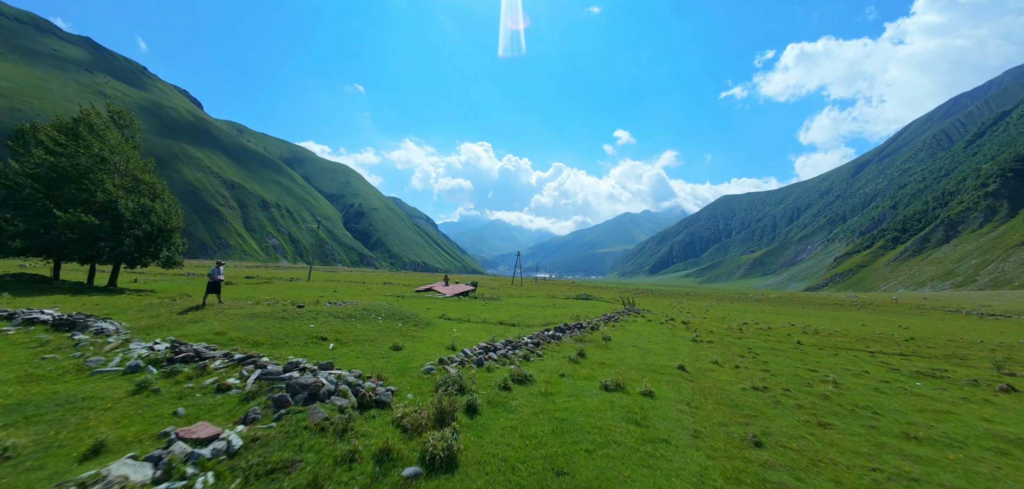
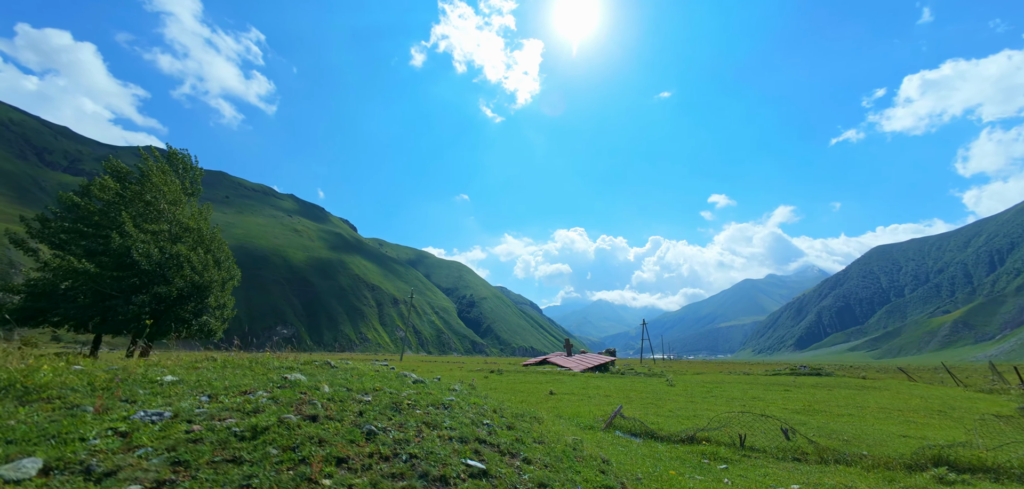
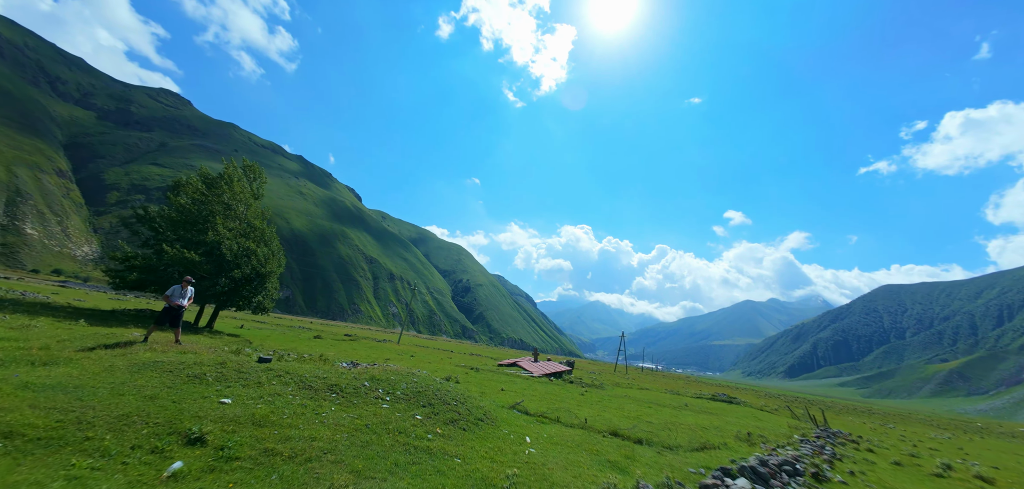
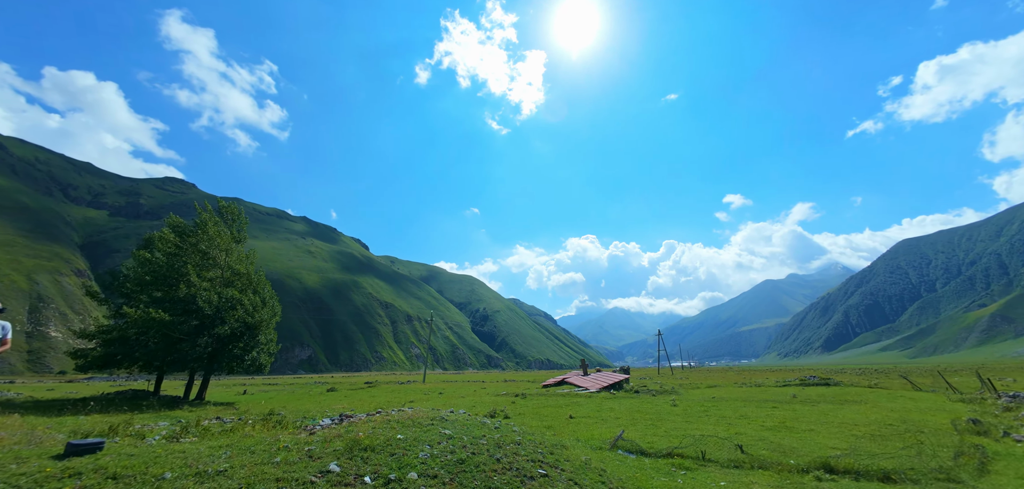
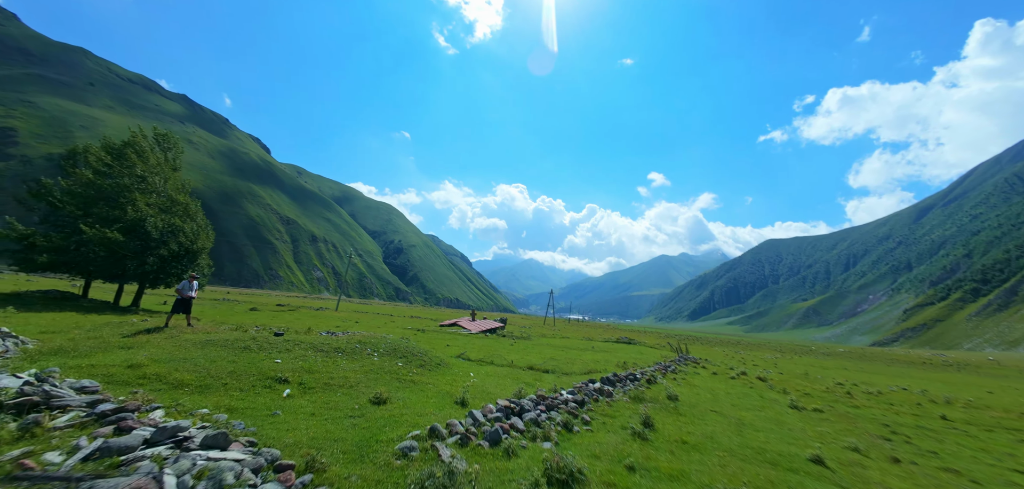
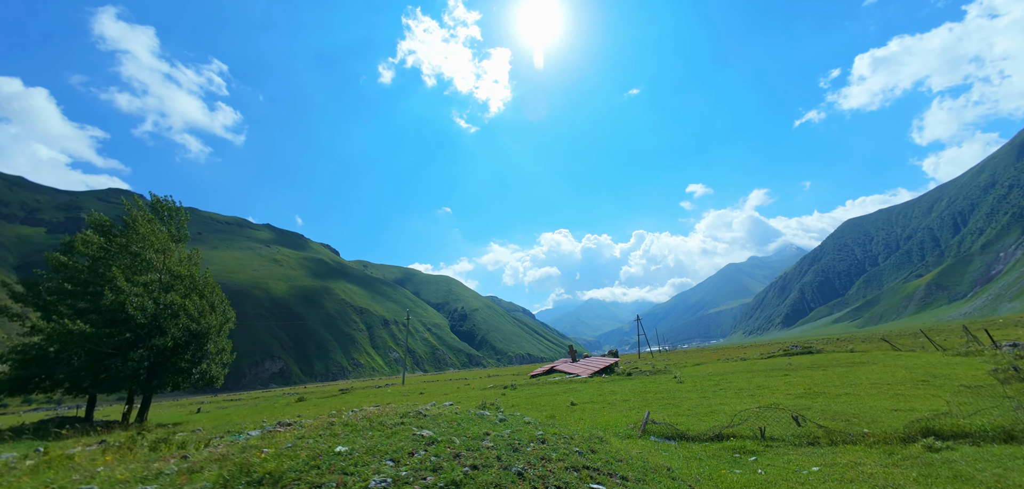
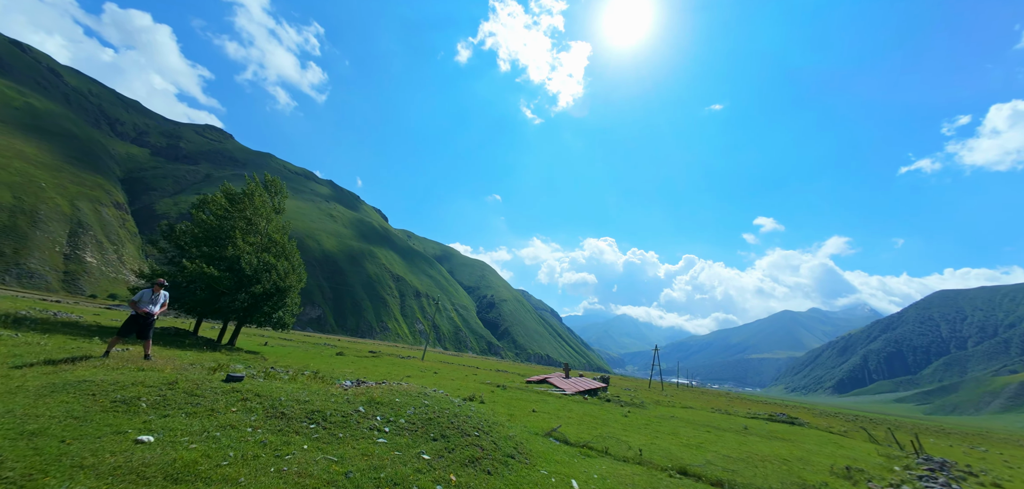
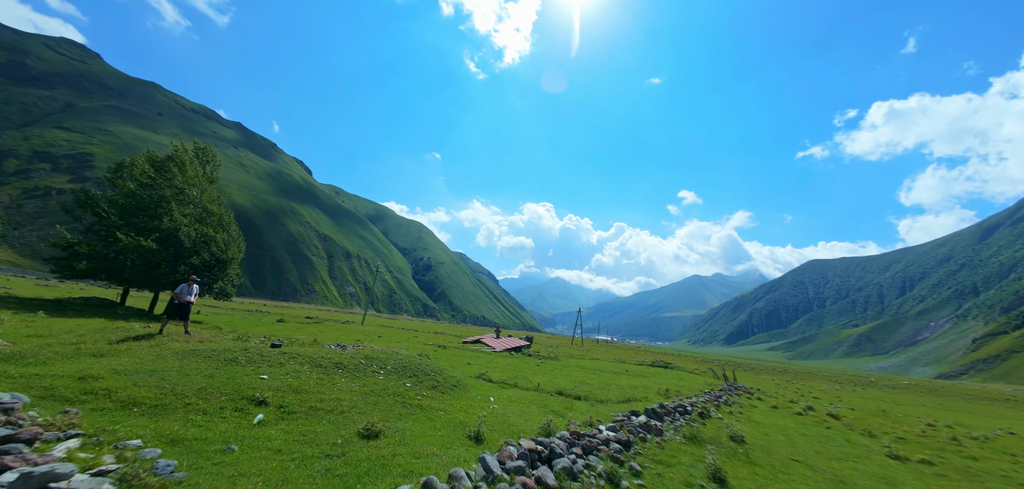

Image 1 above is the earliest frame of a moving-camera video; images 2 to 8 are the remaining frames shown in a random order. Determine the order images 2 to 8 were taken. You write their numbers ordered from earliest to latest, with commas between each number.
5, 8, 3, 7, 4, 6, 2
